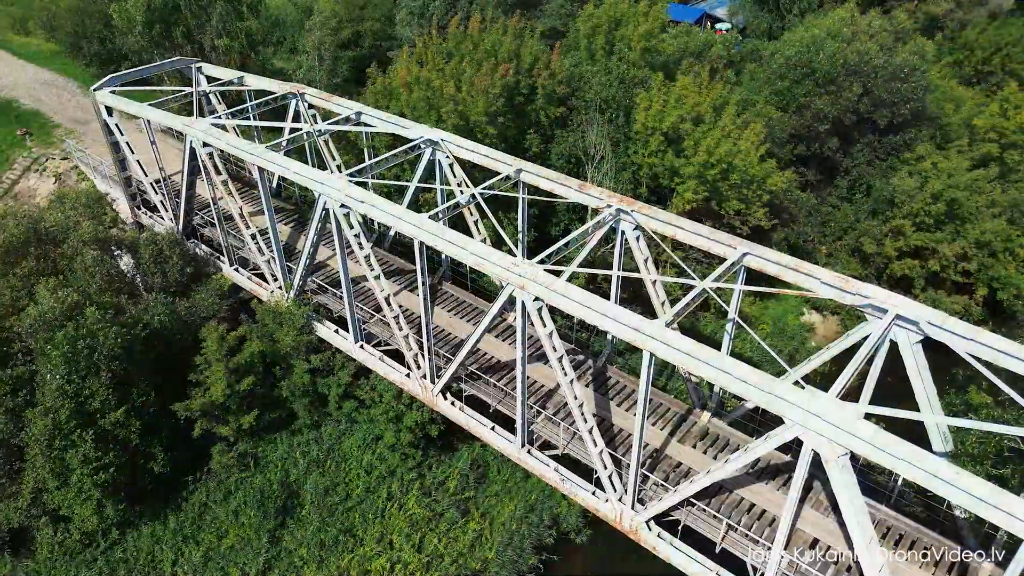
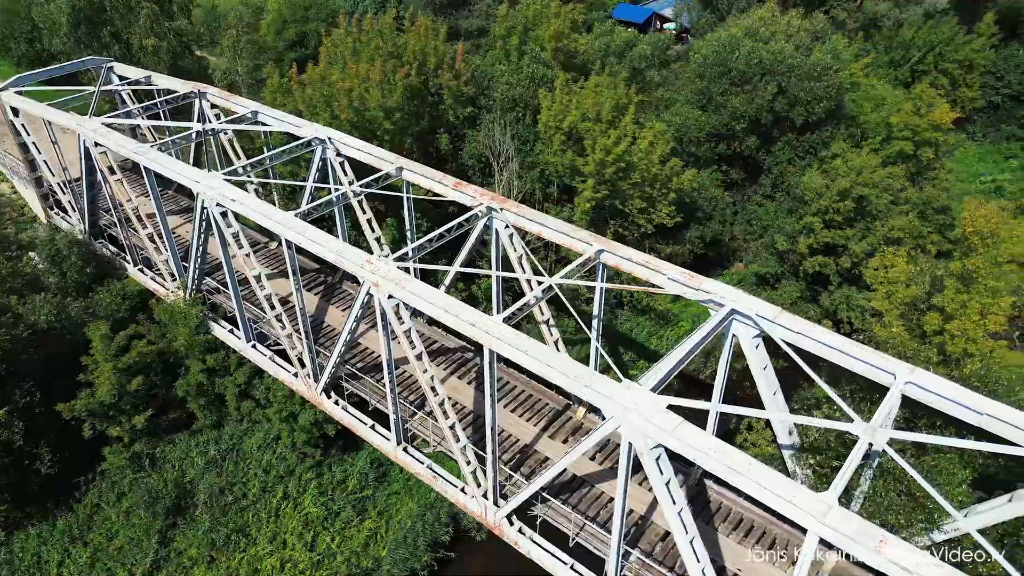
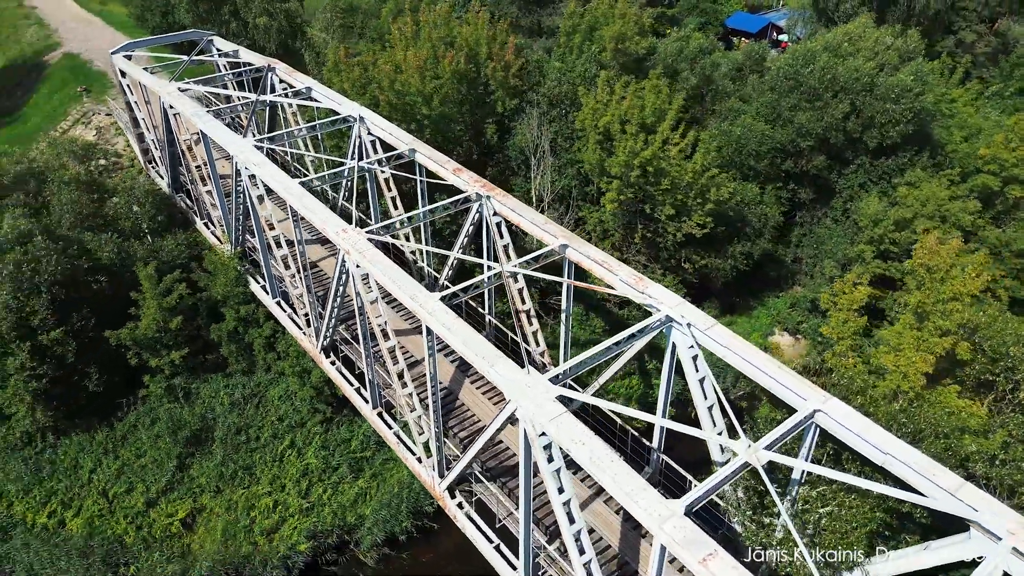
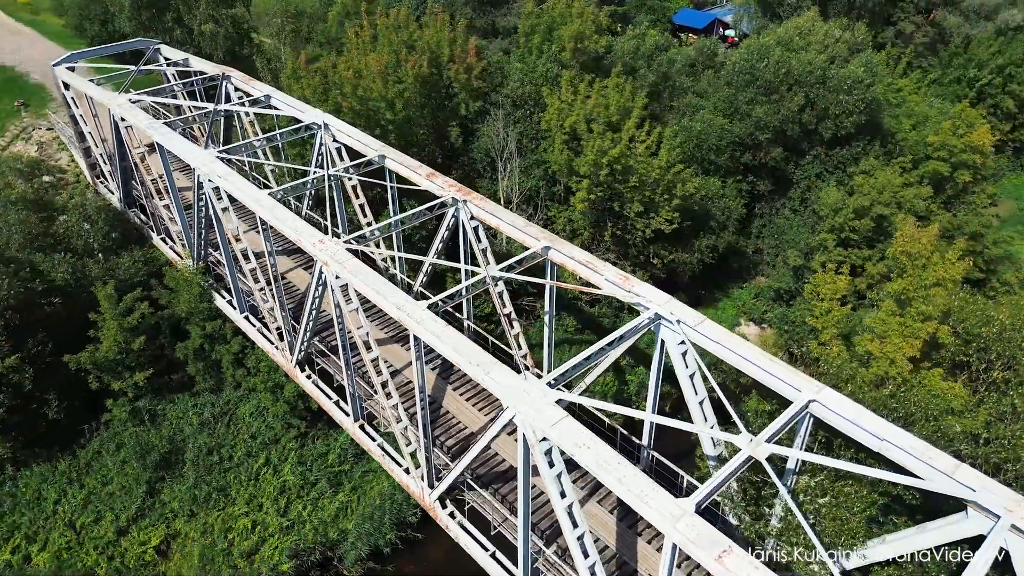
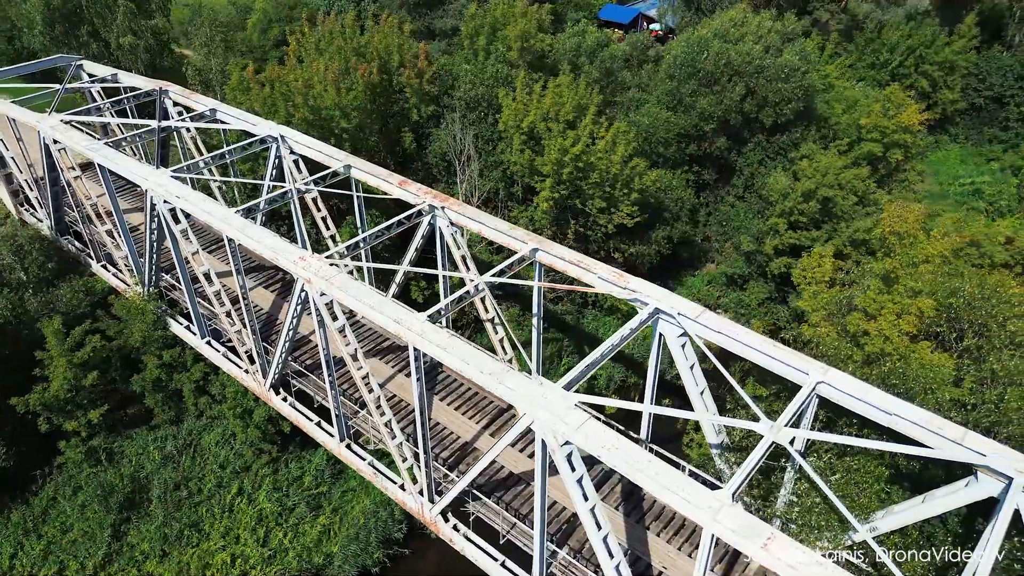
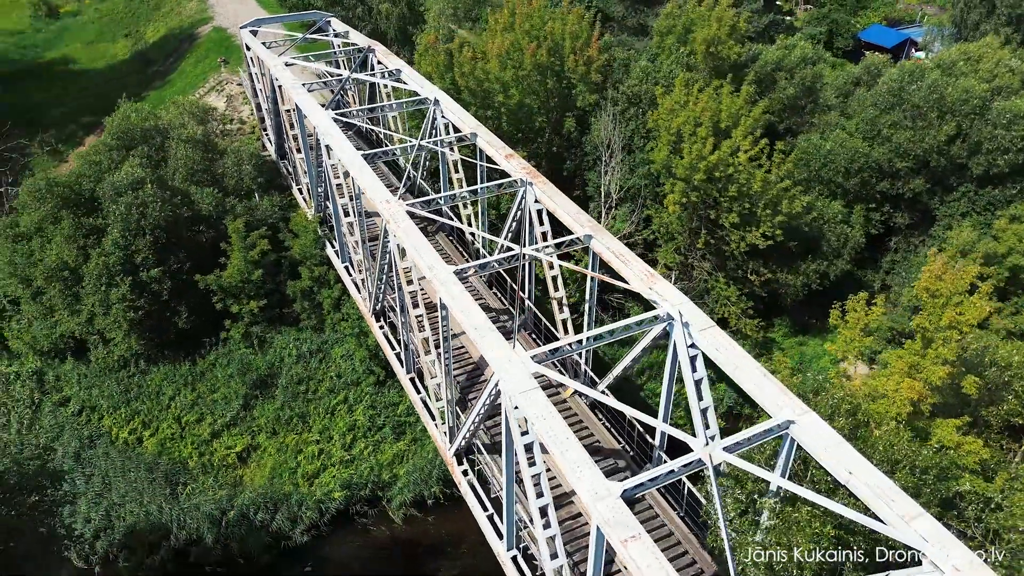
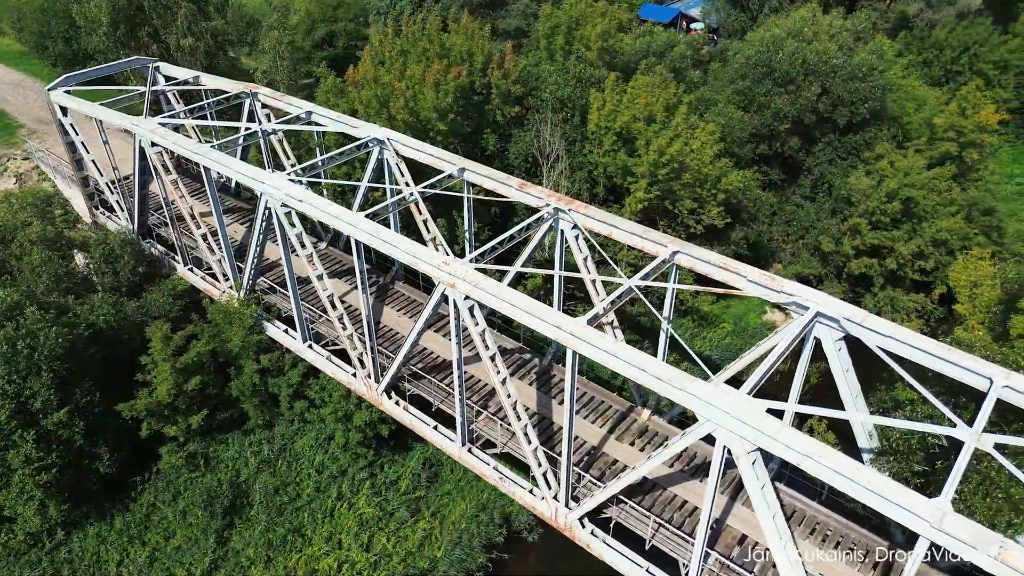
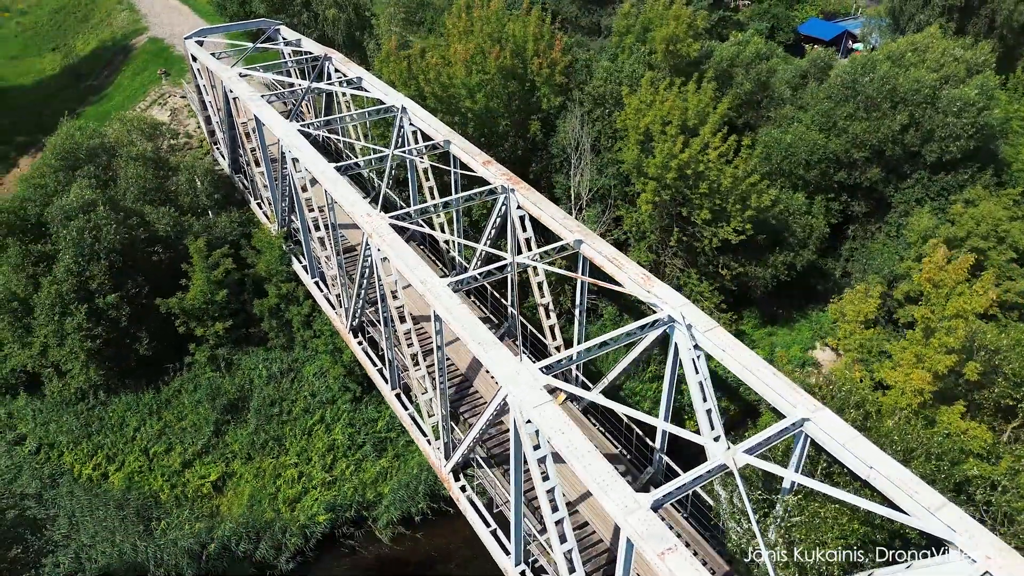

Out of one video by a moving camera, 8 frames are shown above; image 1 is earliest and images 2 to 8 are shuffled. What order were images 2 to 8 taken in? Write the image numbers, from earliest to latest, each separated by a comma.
7, 2, 5, 4, 3, 8, 6
